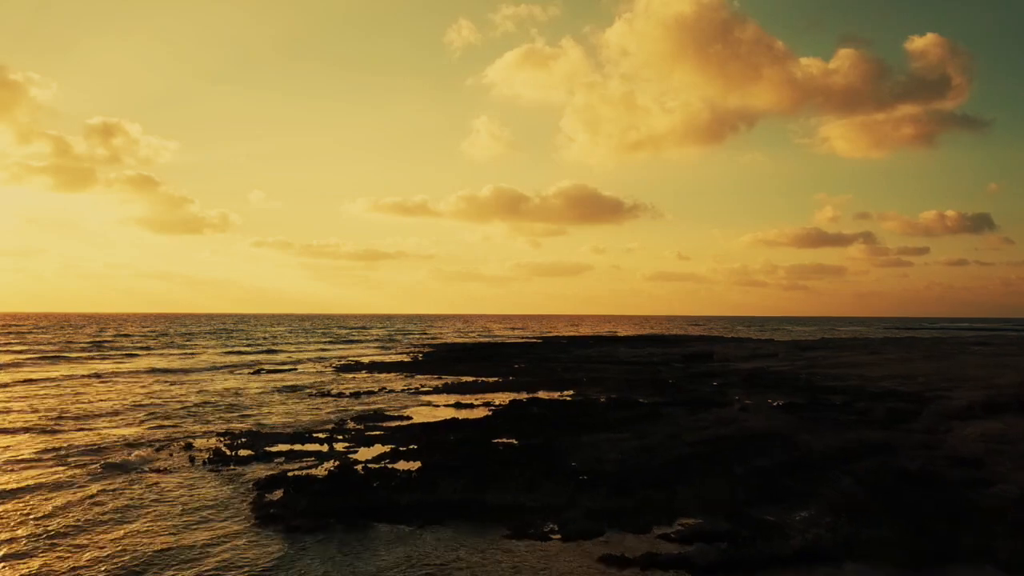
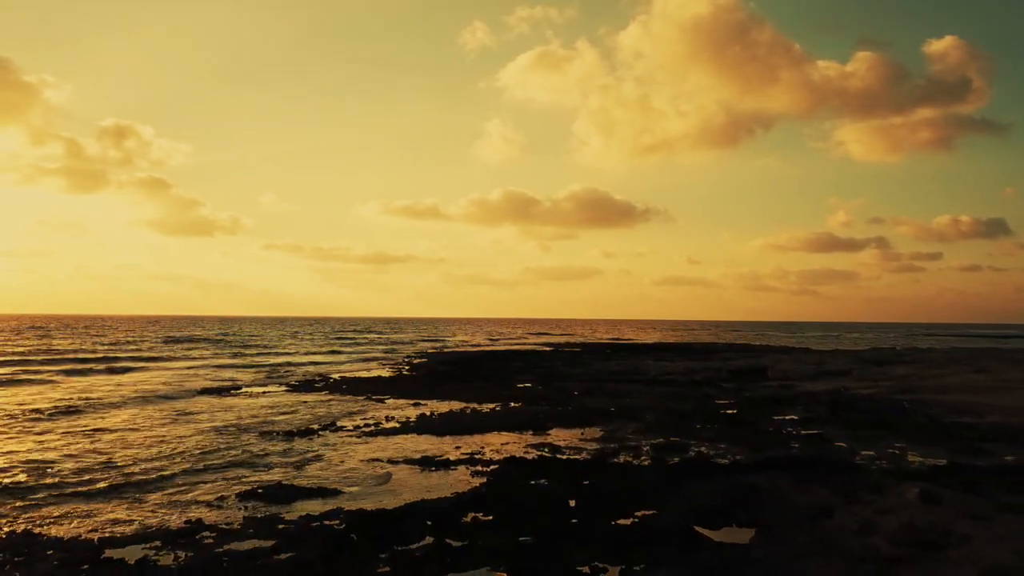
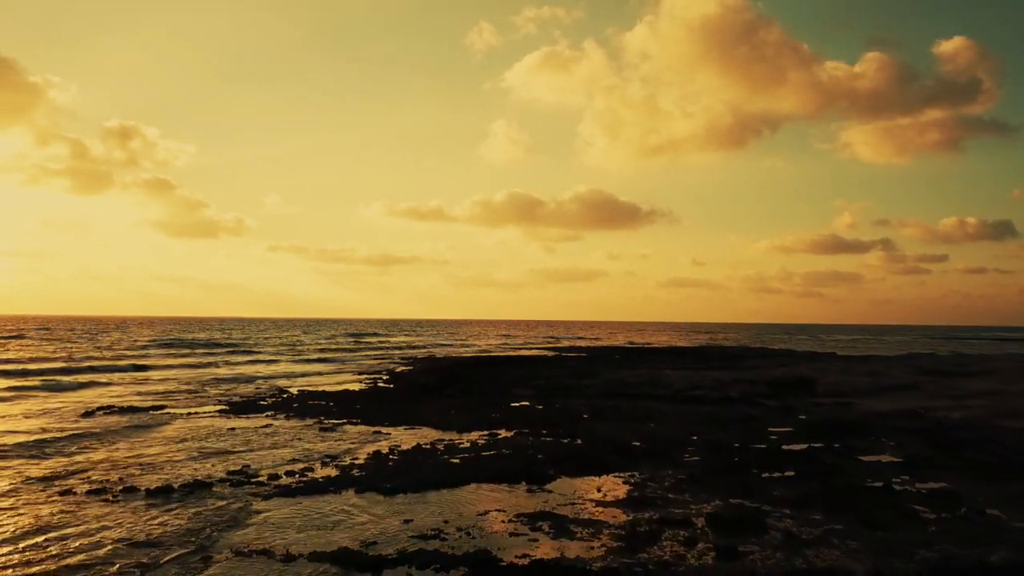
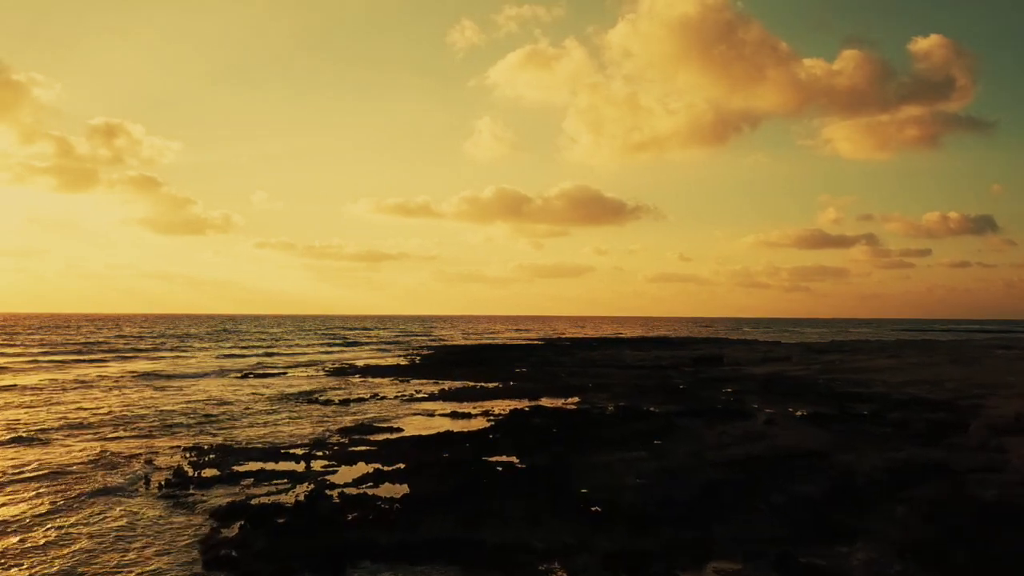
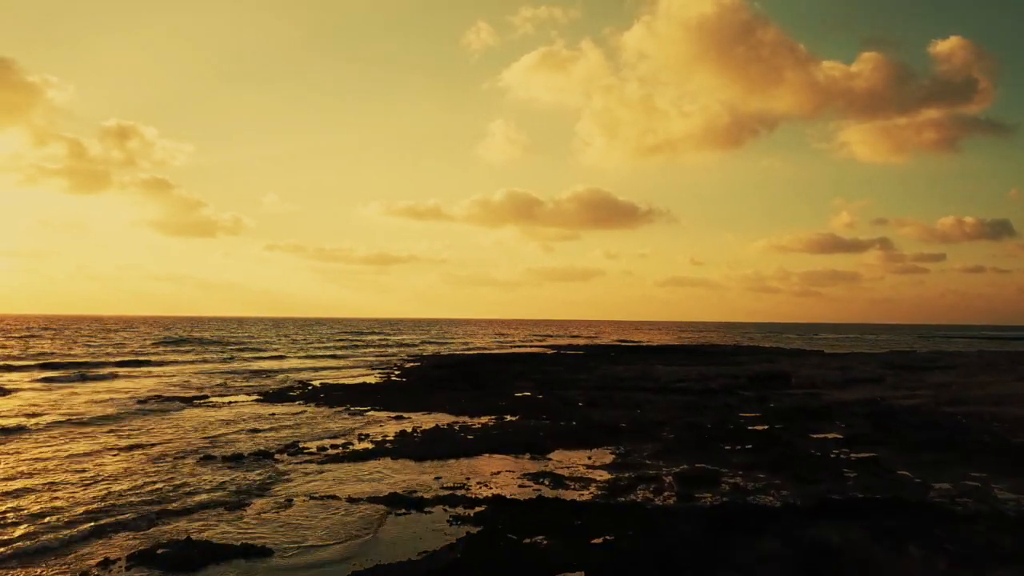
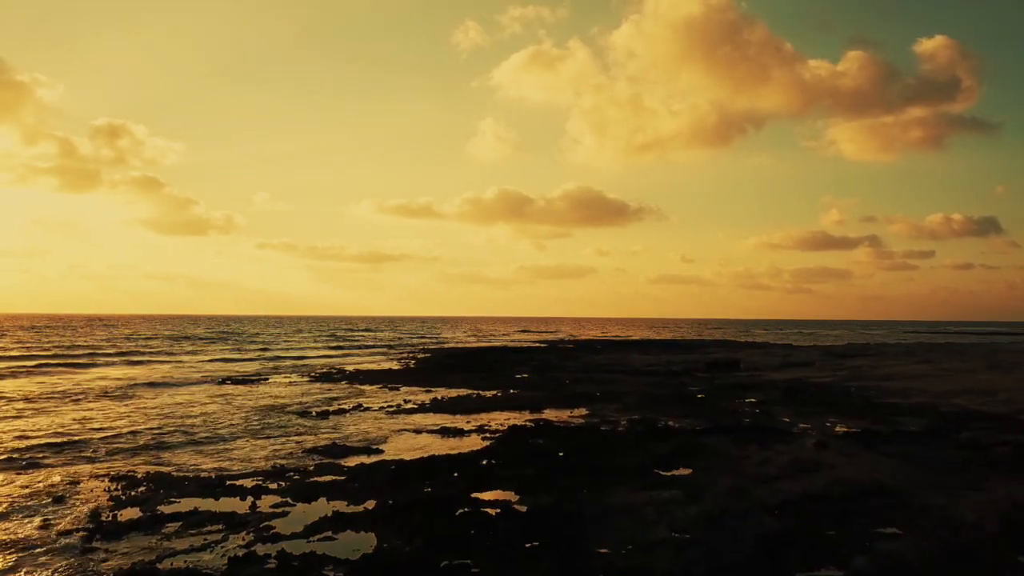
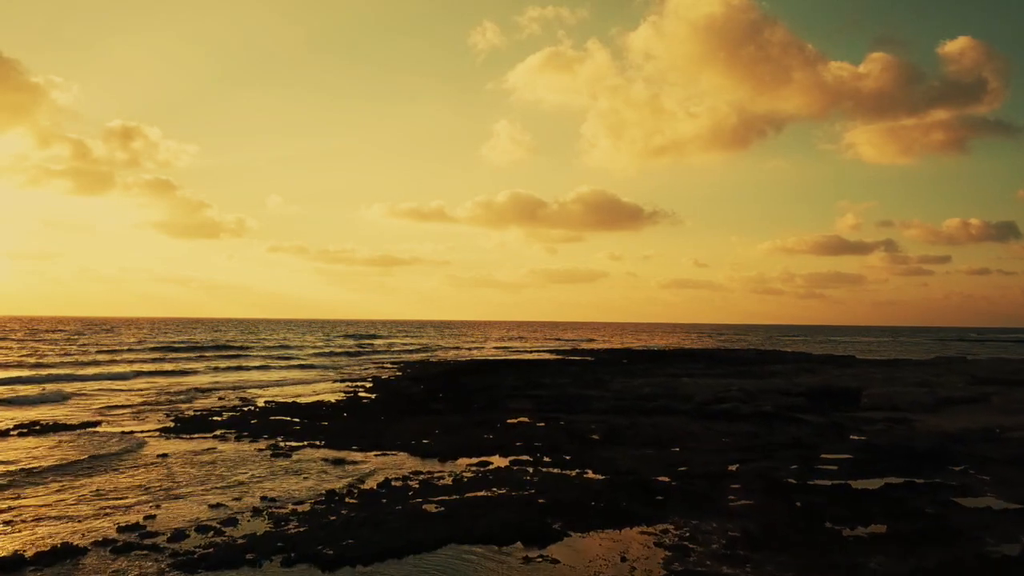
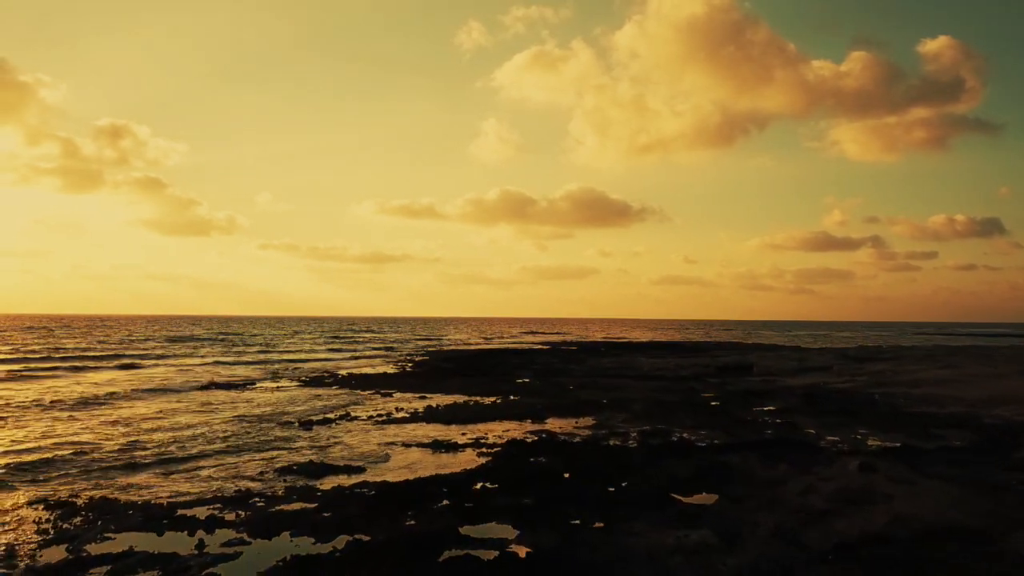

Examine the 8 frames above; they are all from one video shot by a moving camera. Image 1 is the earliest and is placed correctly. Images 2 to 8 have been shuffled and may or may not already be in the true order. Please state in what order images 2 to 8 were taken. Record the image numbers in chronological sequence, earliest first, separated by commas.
4, 6, 8, 2, 5, 3, 7
